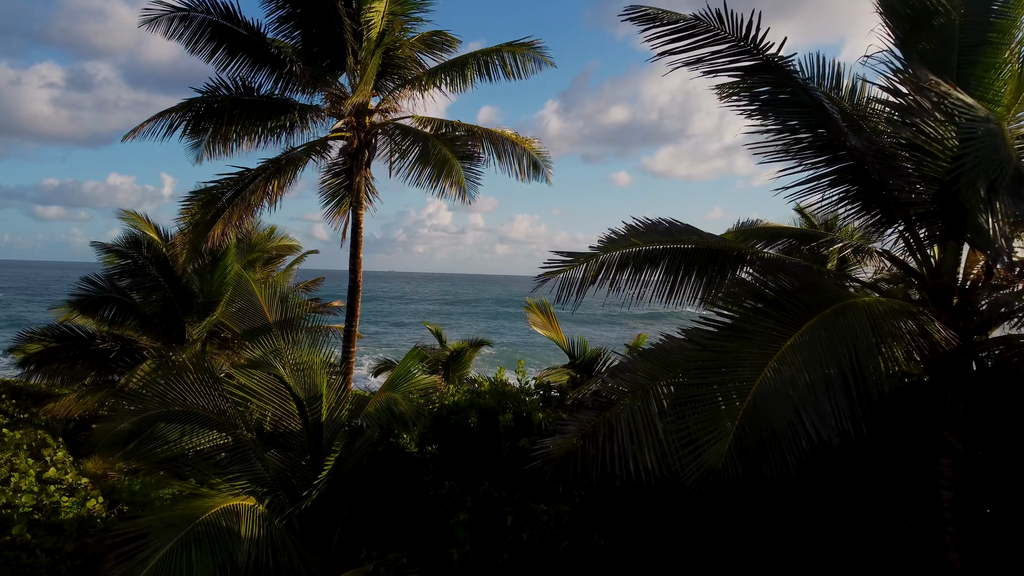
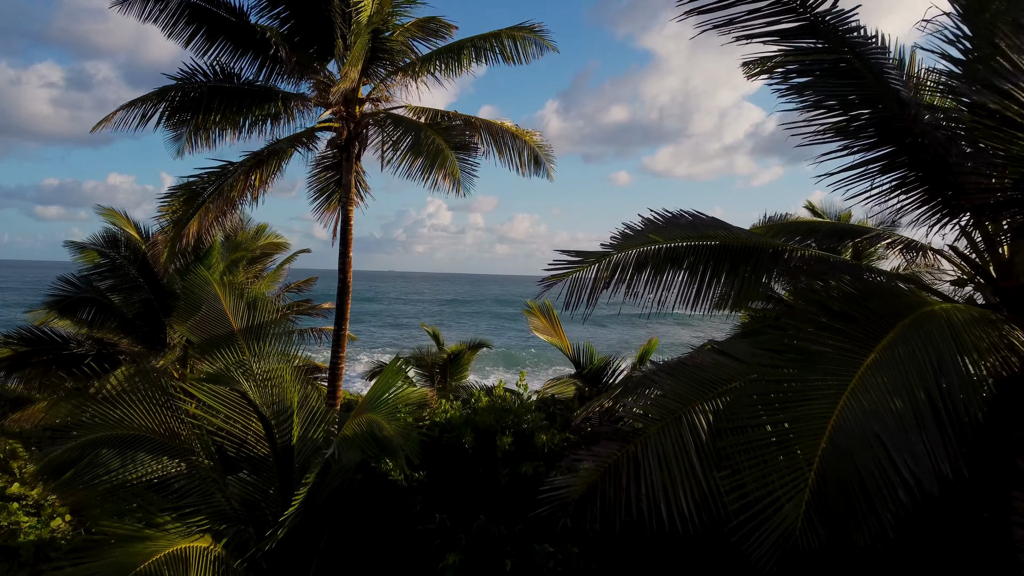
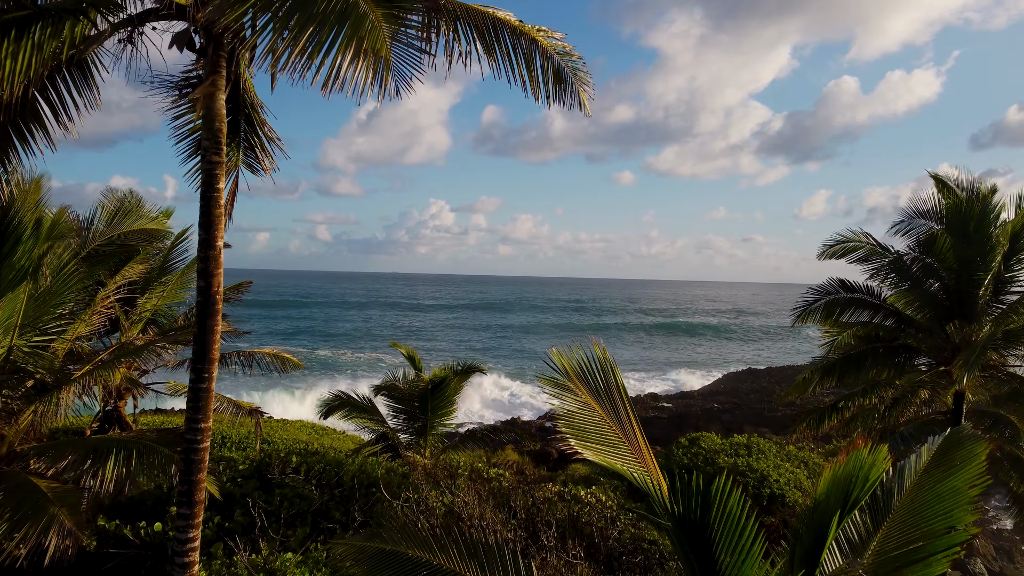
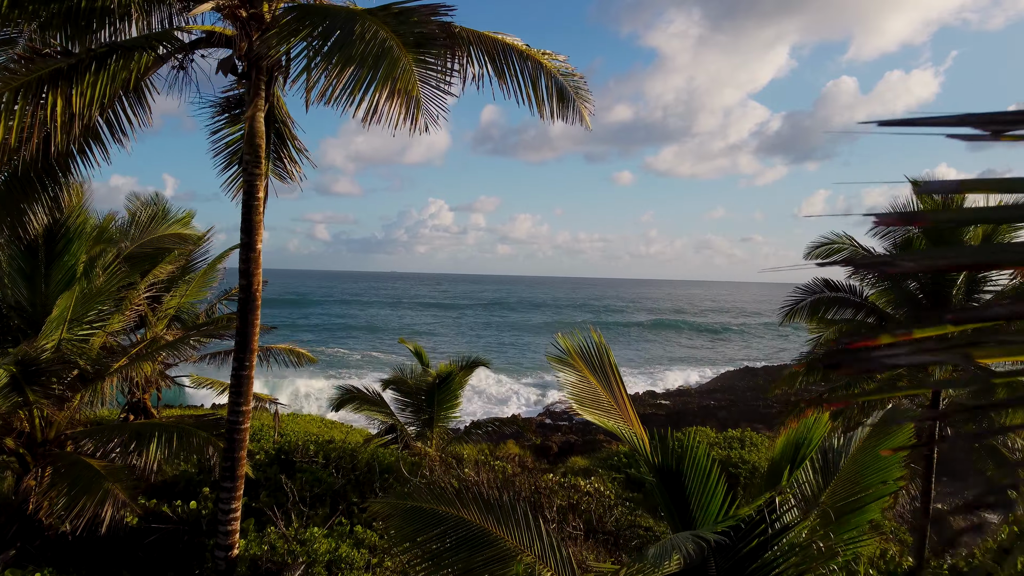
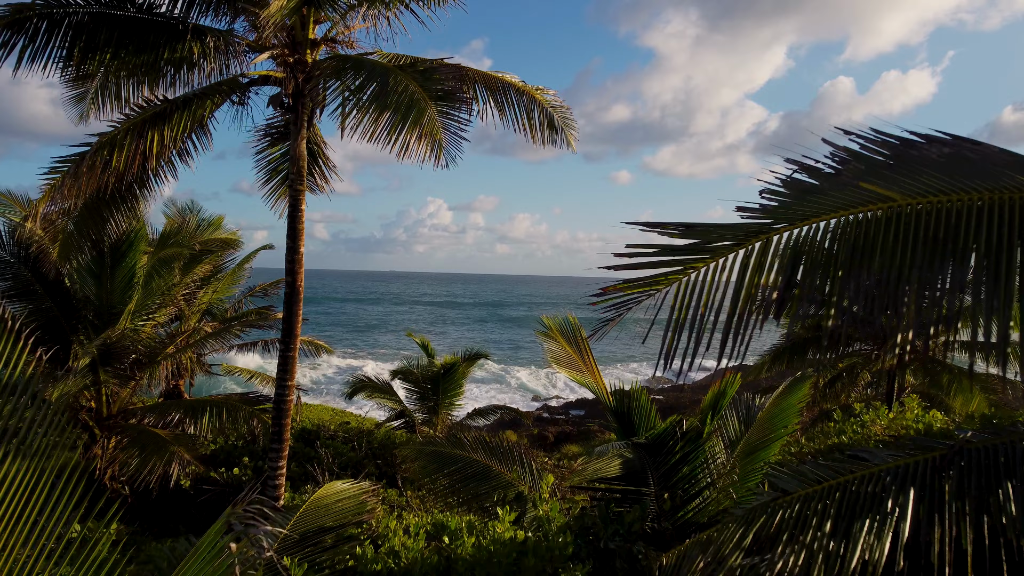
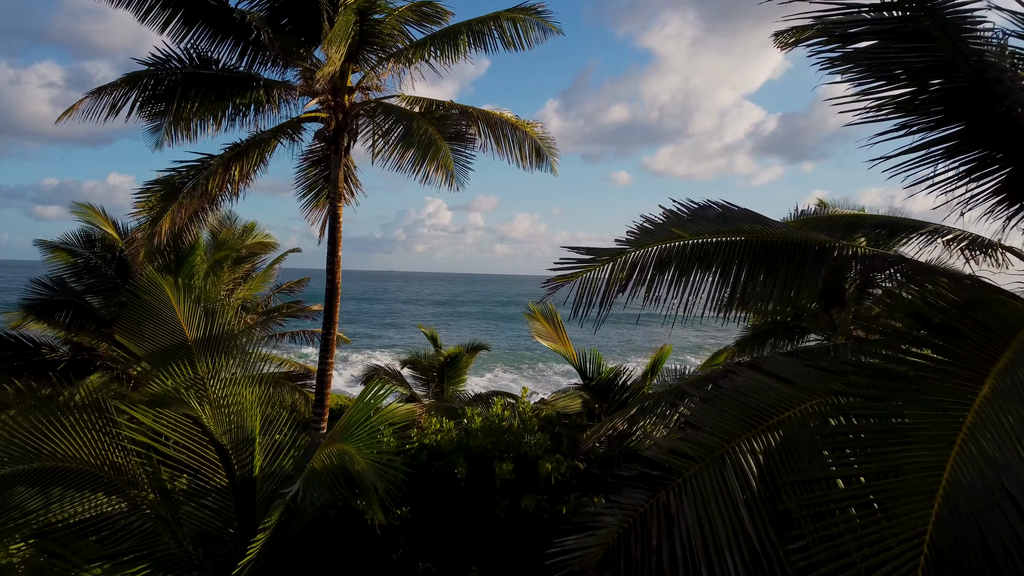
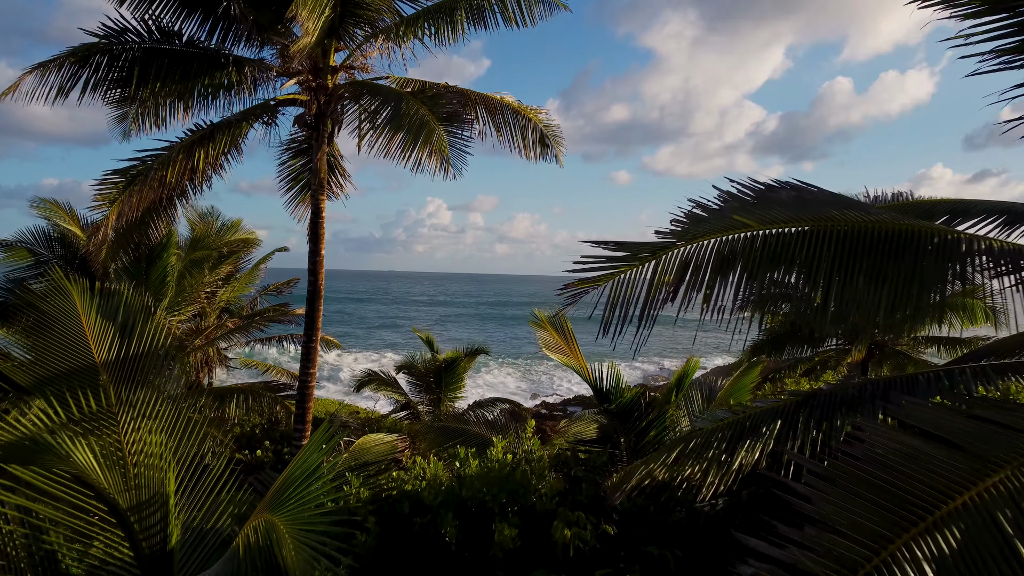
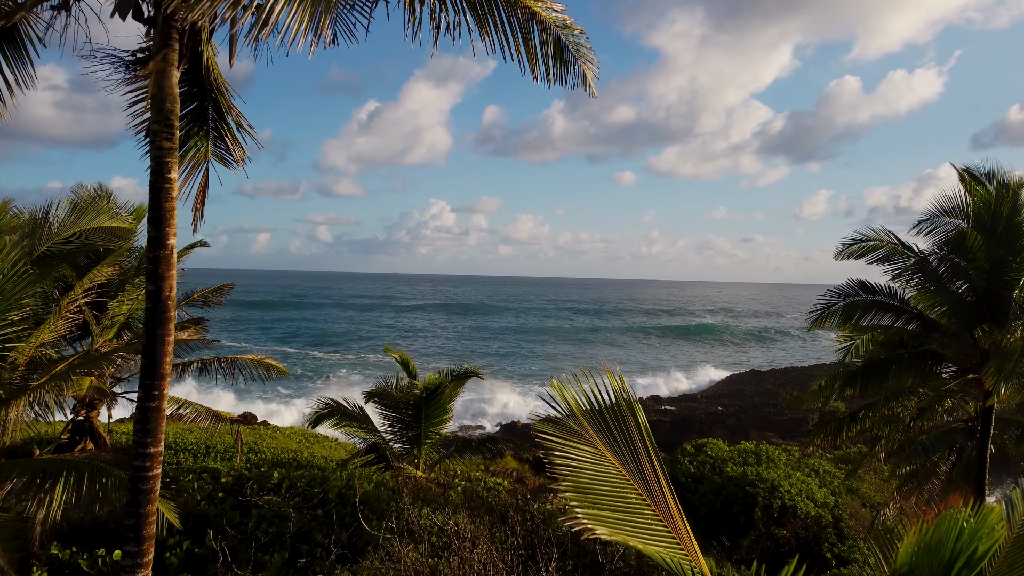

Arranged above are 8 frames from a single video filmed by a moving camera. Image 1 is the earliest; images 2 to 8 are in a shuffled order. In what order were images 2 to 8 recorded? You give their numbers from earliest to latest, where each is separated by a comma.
2, 6, 7, 5, 4, 3, 8
